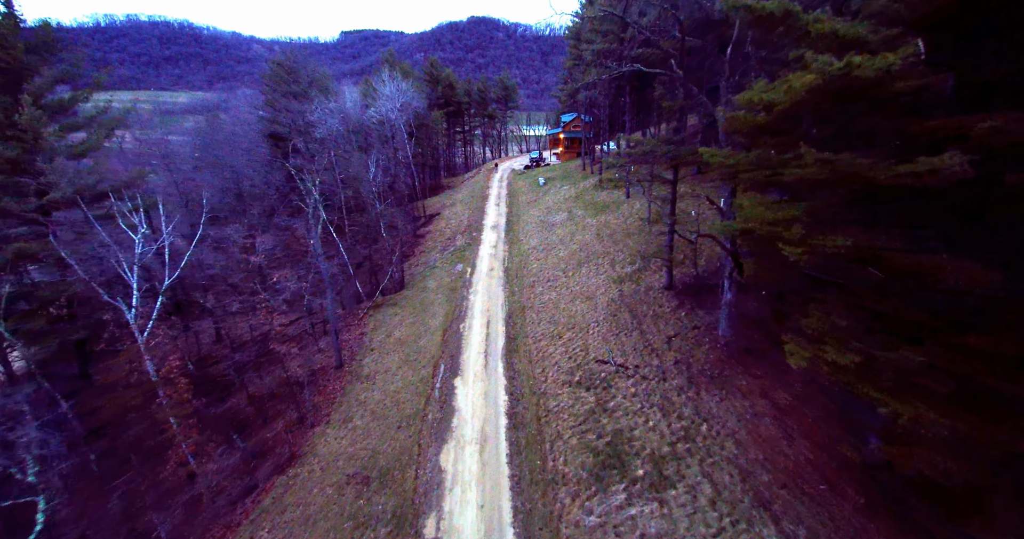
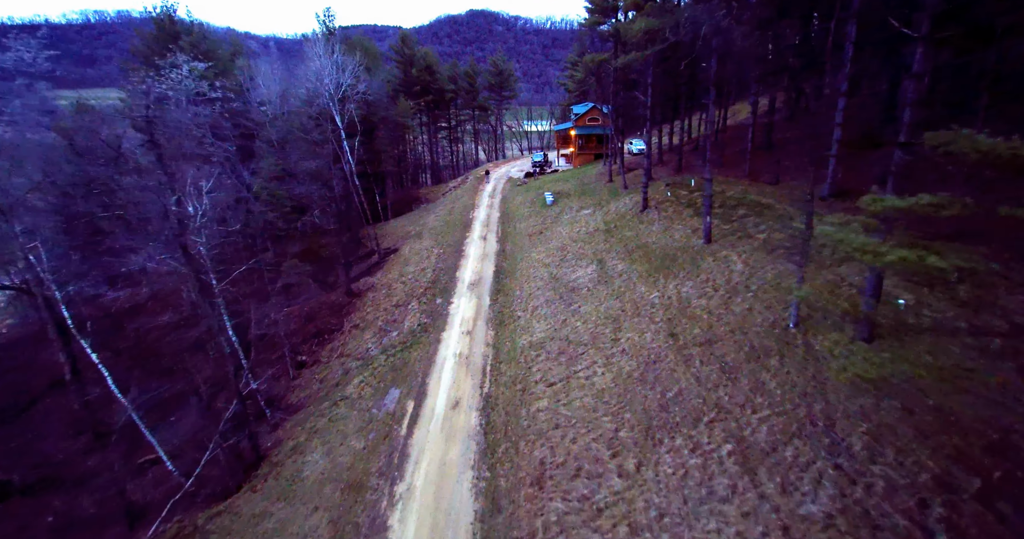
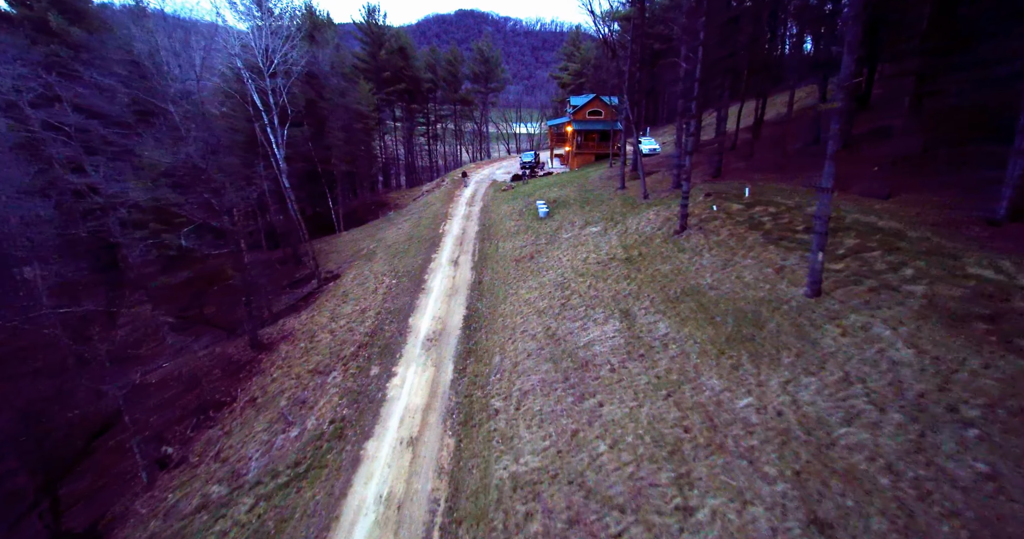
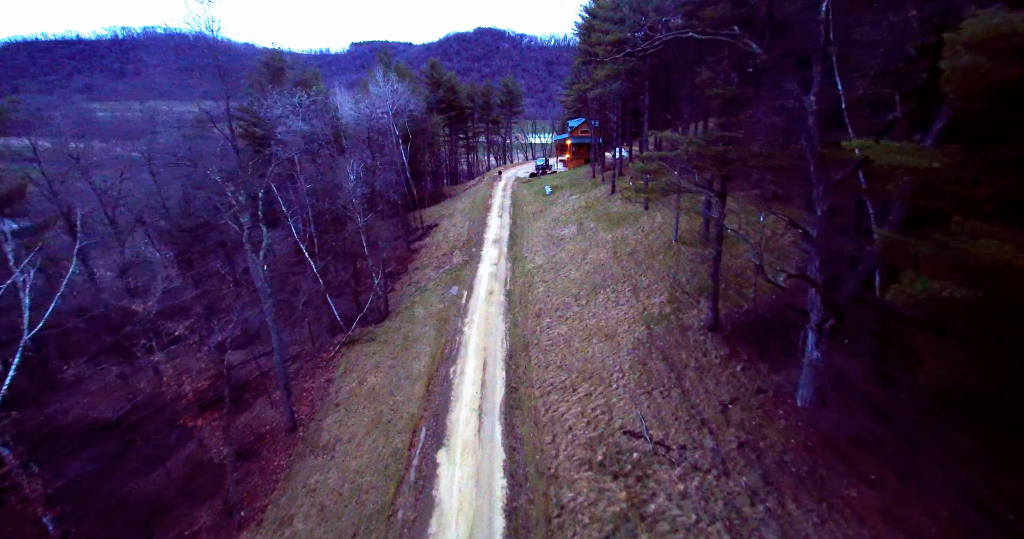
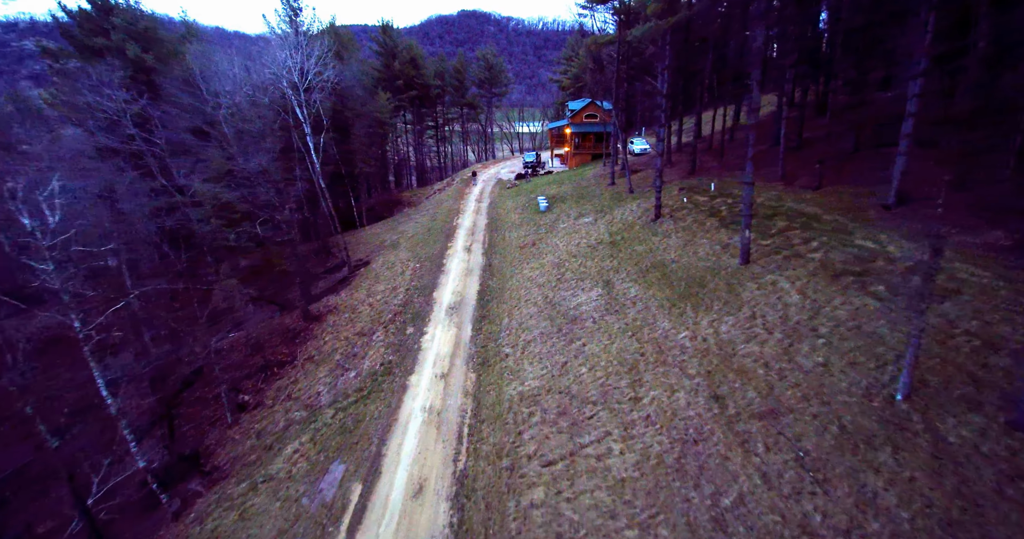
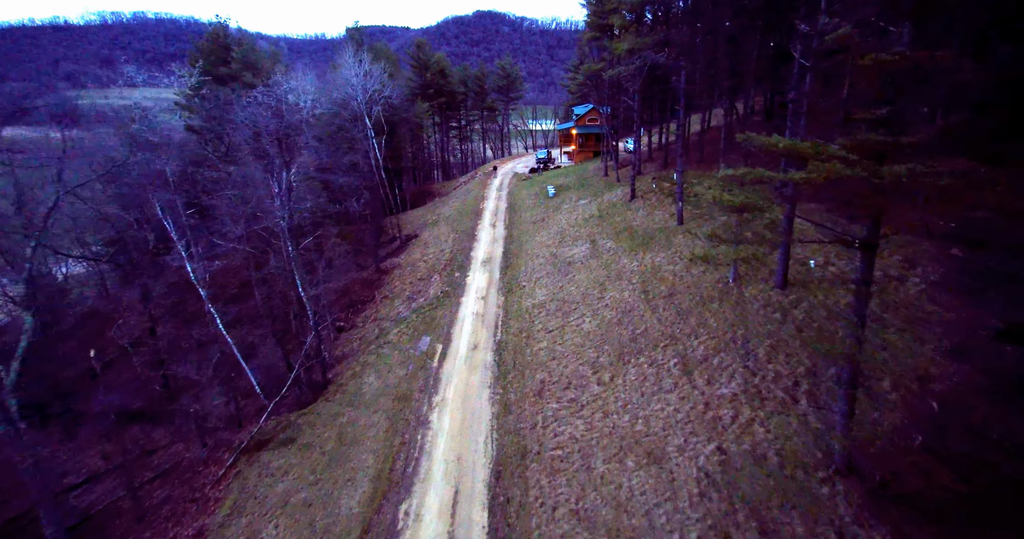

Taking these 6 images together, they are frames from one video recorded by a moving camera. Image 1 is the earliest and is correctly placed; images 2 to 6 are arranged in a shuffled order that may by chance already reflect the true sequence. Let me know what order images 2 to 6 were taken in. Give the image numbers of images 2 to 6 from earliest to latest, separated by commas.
4, 6, 2, 5, 3
